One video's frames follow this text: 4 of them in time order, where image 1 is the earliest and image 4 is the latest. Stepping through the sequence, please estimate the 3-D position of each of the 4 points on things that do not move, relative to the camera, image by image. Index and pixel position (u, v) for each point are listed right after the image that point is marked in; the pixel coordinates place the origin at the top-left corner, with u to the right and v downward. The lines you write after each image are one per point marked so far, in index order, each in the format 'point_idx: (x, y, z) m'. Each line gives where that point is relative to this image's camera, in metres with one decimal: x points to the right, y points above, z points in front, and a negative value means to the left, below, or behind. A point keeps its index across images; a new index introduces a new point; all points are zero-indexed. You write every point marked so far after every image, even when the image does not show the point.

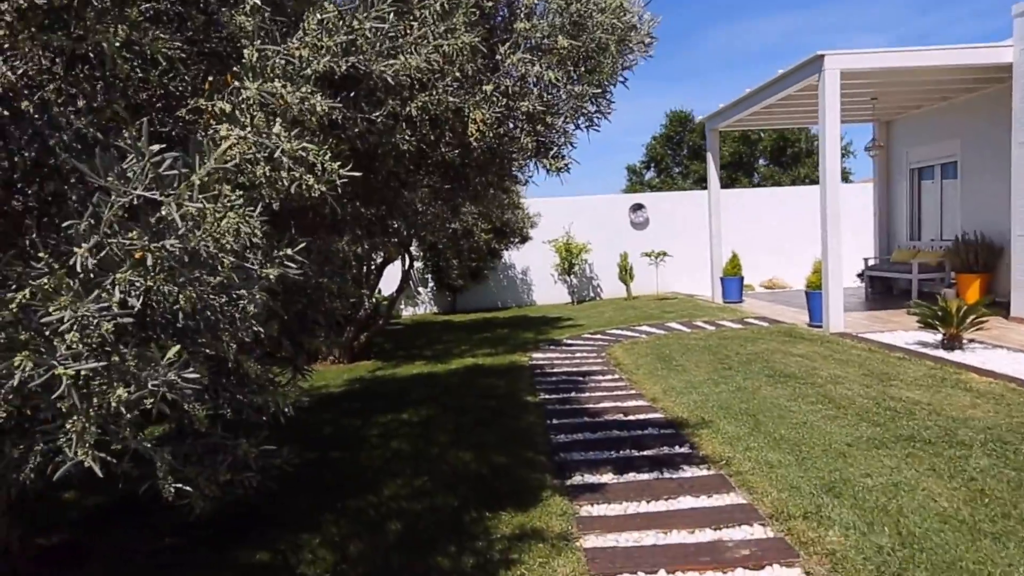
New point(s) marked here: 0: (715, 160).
0: (+3.3, +2.0, +13.9) m
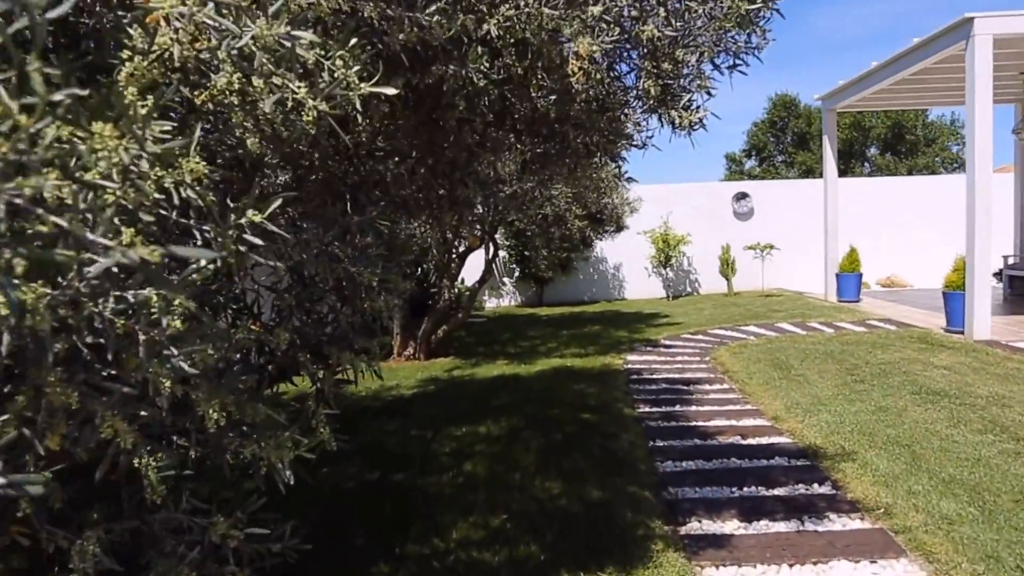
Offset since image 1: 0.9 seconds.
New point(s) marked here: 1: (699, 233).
0: (+4.7, +2.1, +12.6) m
1: (+3.2, +1.0, +14.9) m
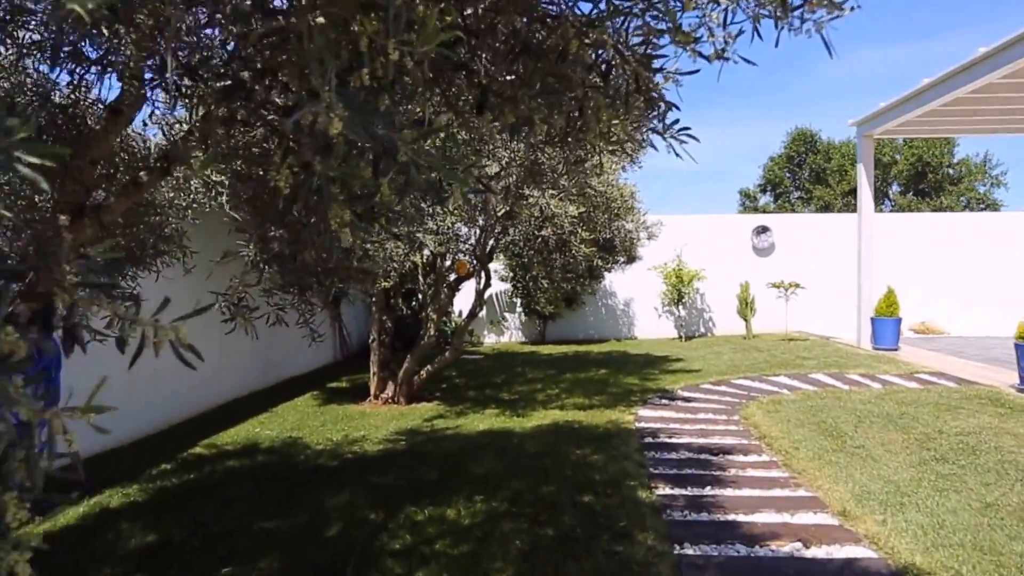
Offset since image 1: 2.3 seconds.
0: (+4.7, +1.5, +11.3) m
1: (+3.2, +0.3, +13.6) m
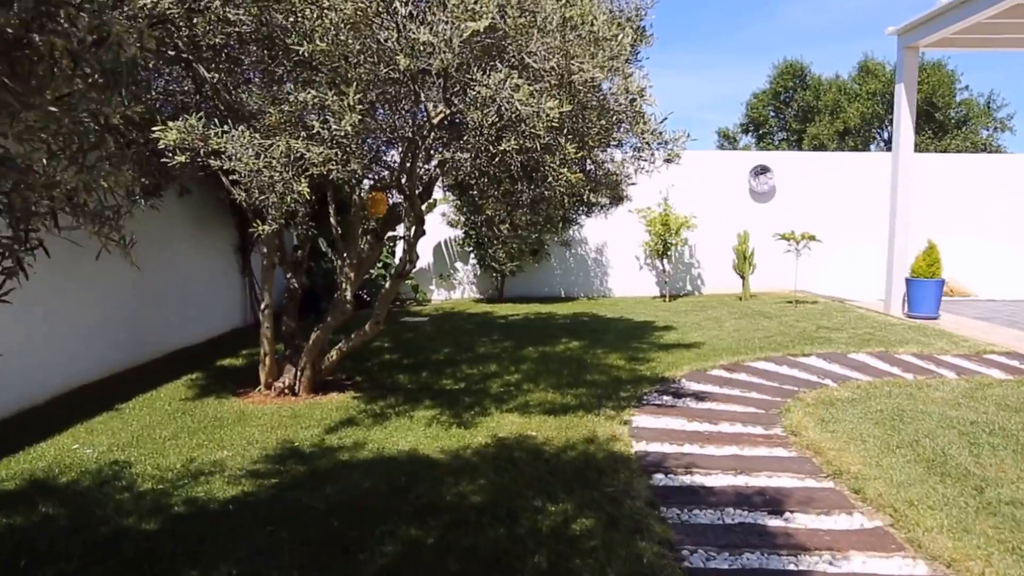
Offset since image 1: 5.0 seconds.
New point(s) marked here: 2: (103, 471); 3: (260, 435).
0: (+4.2, +2.0, +9.2) m
1: (+2.6, +1.0, +11.5) m
2: (-1.8, -0.8, +3.9) m
3: (-1.4, -0.8, +4.7) m
